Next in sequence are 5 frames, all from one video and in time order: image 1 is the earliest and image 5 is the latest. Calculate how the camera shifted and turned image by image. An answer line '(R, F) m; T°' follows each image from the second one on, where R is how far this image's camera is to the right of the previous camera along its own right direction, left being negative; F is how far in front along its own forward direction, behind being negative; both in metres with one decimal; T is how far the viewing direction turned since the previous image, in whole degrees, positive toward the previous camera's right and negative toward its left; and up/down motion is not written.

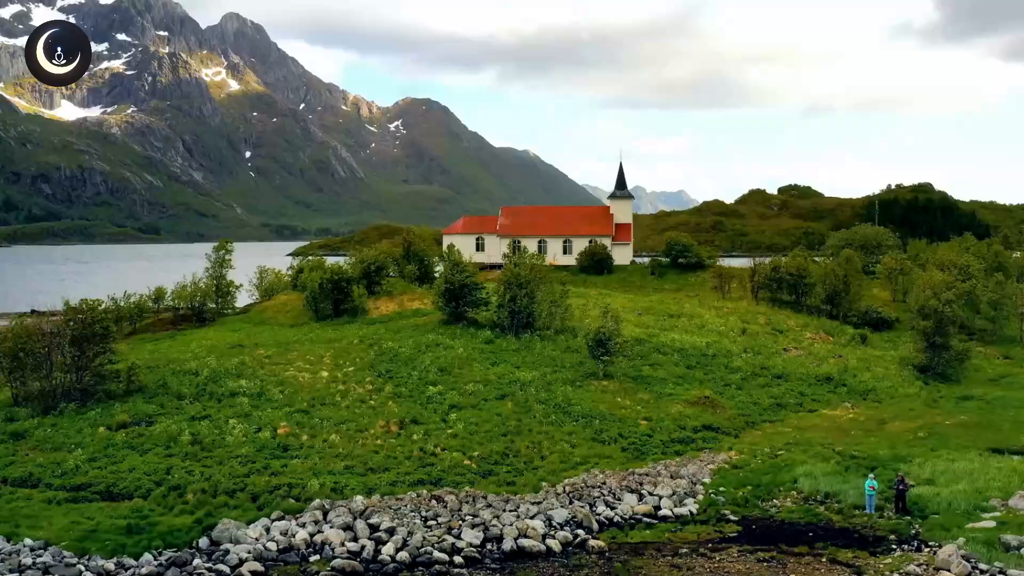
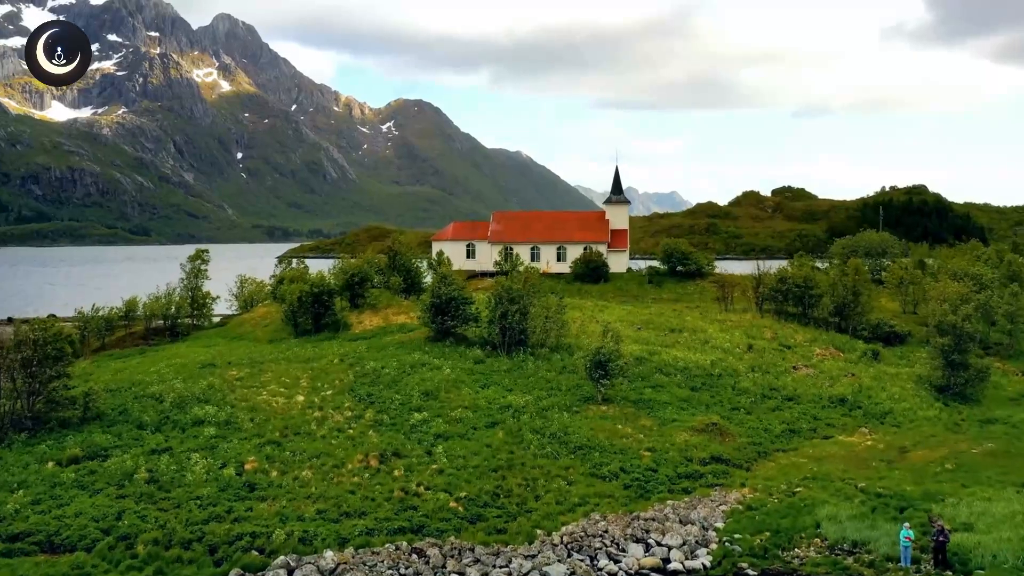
(+0.1, +3.4) m; +1°
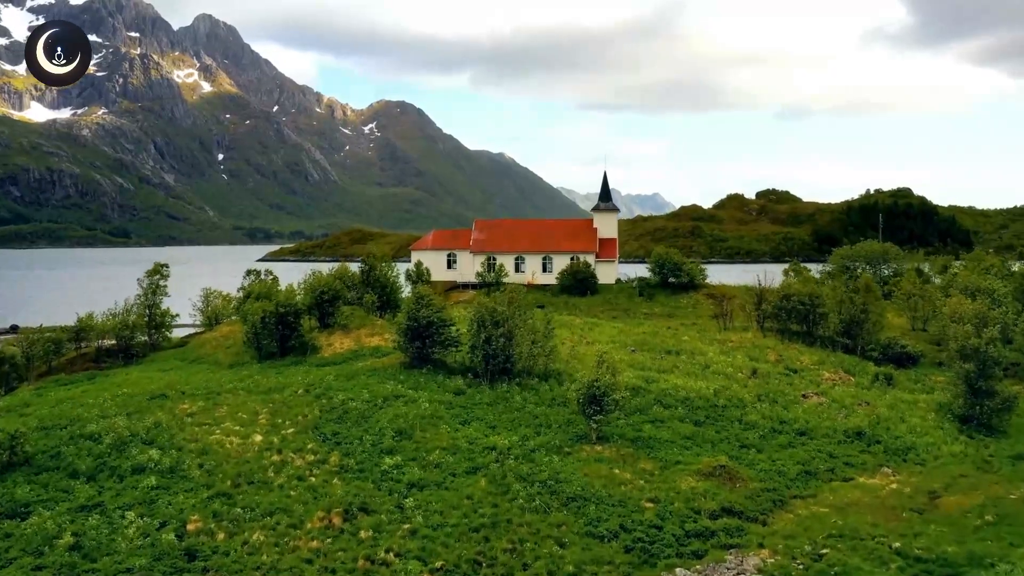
(0.0, +4.4) m; +1°
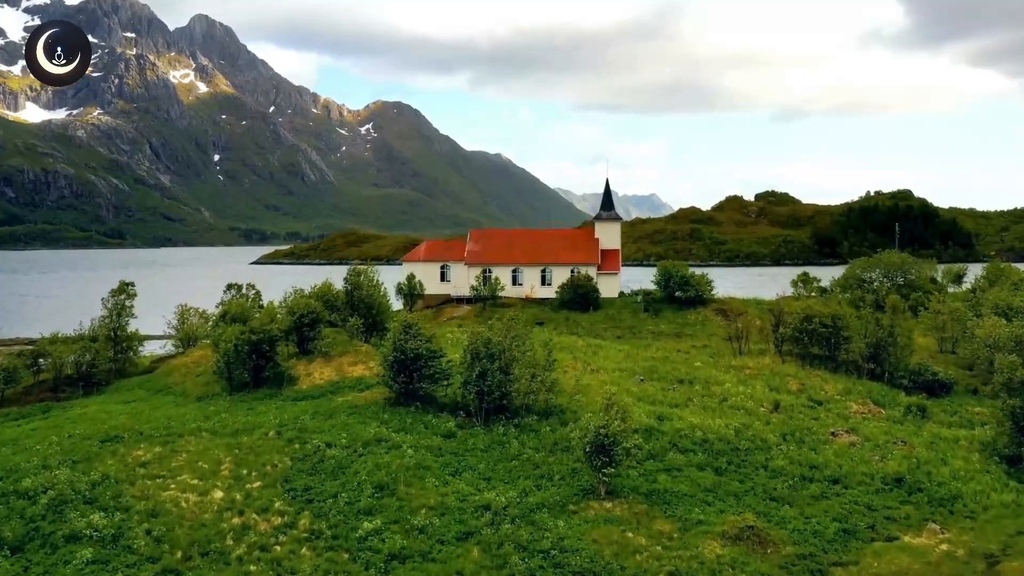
(0.0, +4.5) m; 0°
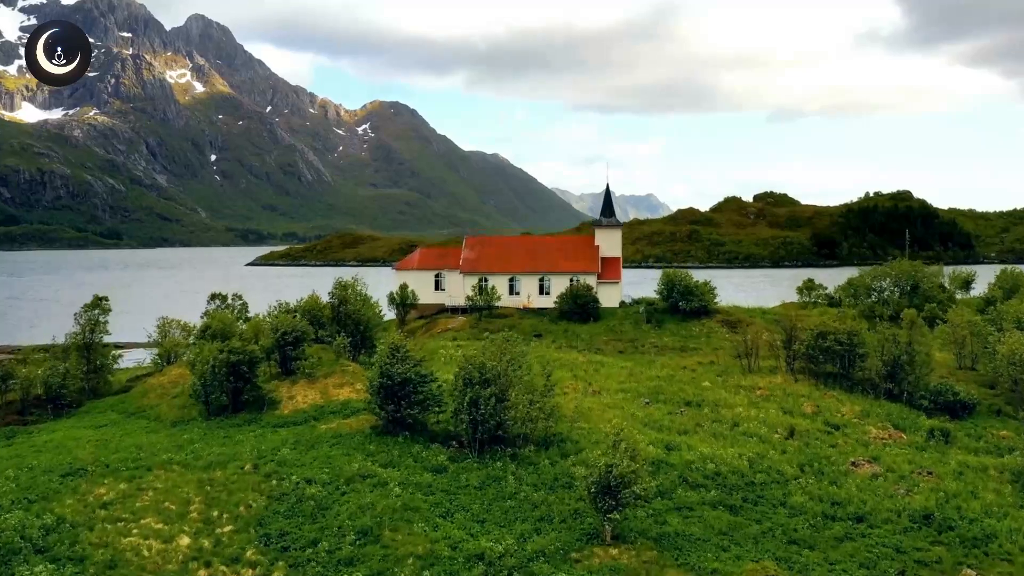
(+0.1, +2.9) m; 0°
